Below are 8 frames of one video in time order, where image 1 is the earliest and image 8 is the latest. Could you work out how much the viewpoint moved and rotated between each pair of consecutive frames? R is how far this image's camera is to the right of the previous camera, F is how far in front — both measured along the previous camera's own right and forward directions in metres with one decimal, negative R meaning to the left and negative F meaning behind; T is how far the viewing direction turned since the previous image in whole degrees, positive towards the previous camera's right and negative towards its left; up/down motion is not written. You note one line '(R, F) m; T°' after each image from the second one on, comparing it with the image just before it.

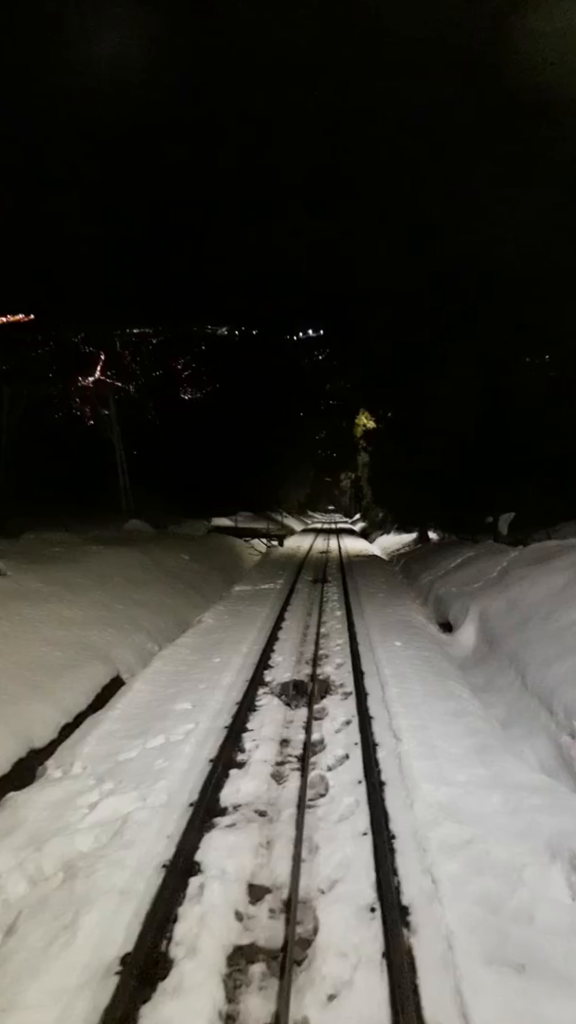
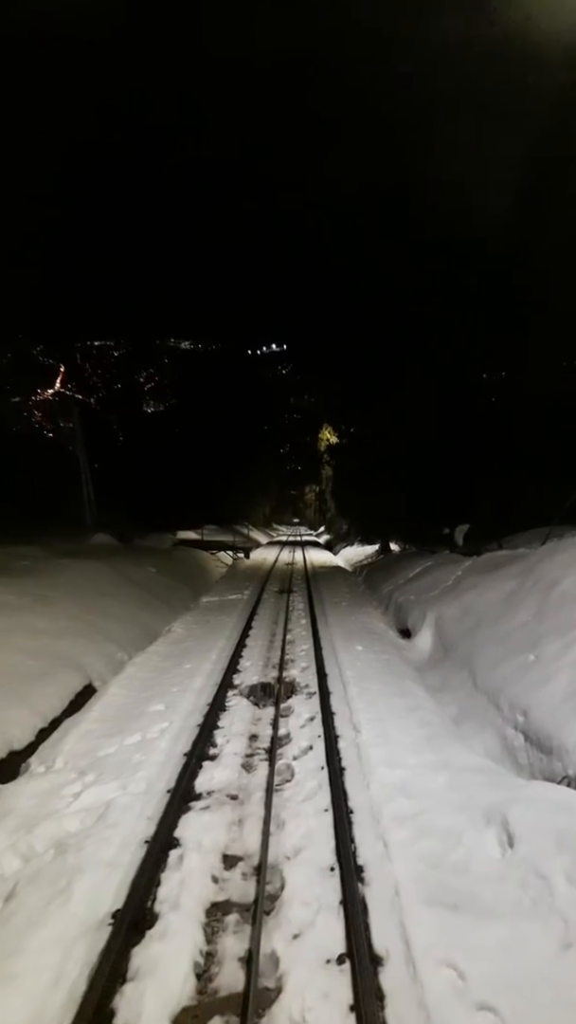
(0.0, -0.6) m; +3°
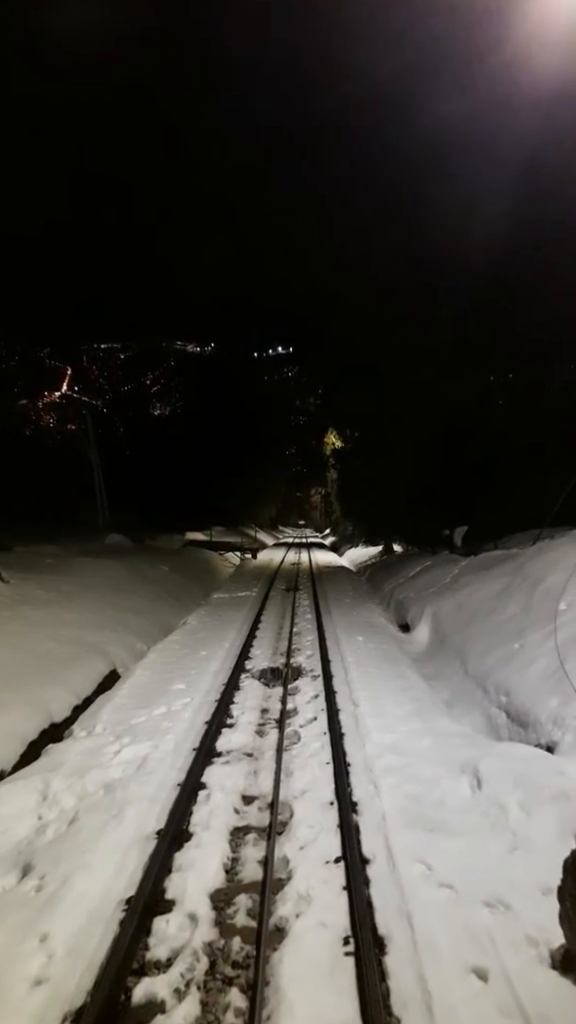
(0.0, -1.0) m; -1°
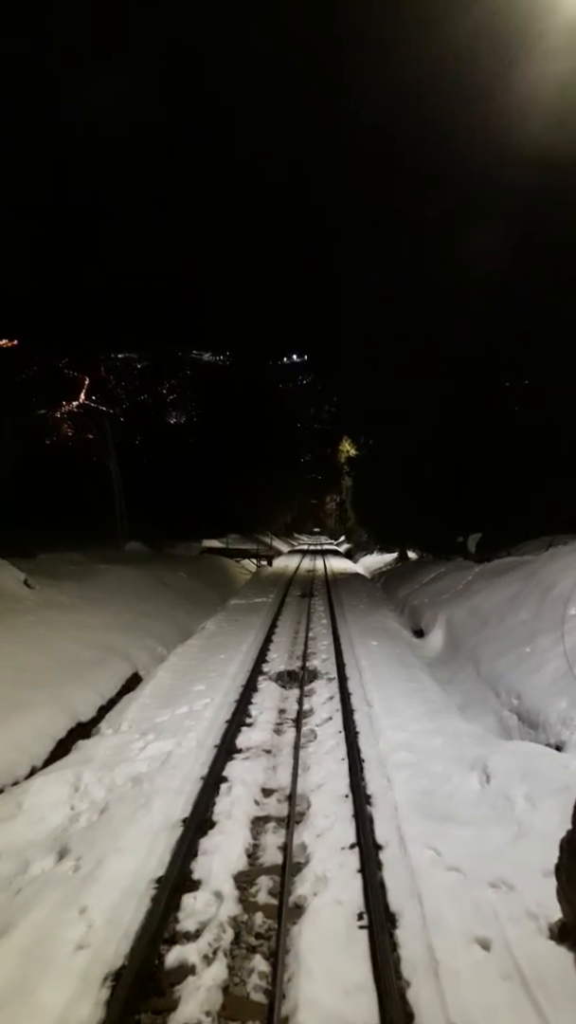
(0.0, -0.3) m; -1°
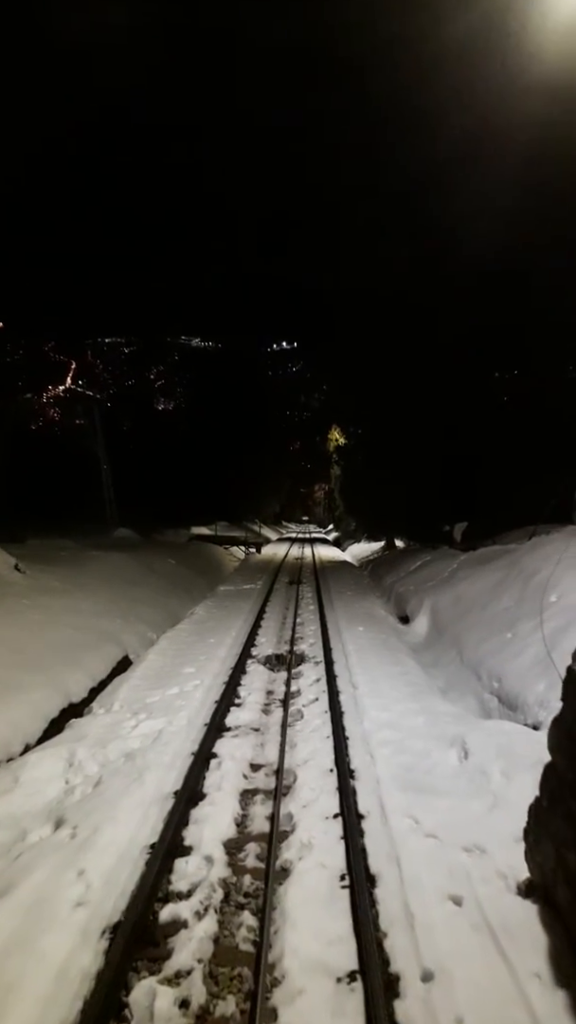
(0.0, -0.2) m; +1°
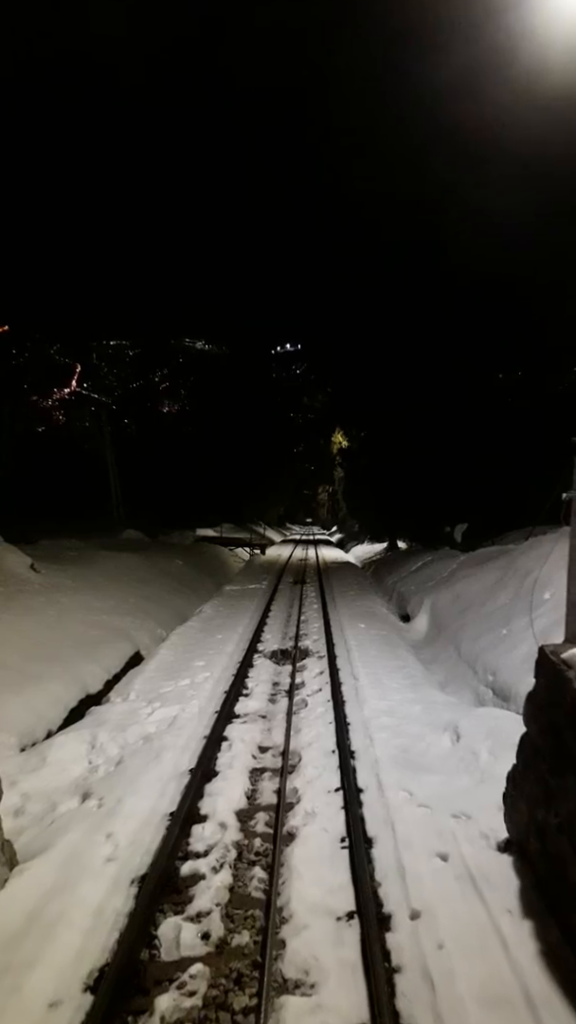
(0.0, -0.5) m; 0°
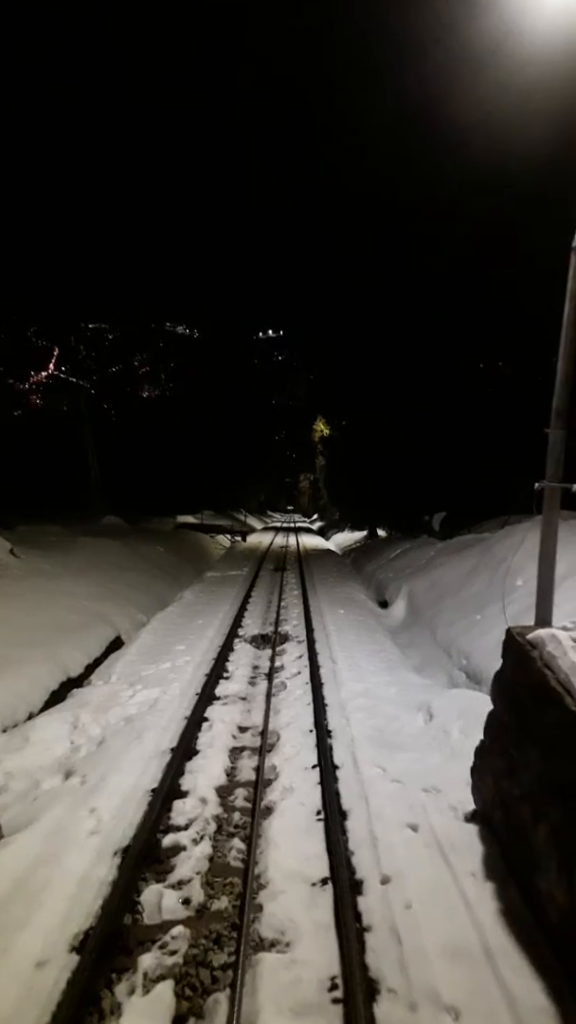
(0.0, -0.1) m; +2°
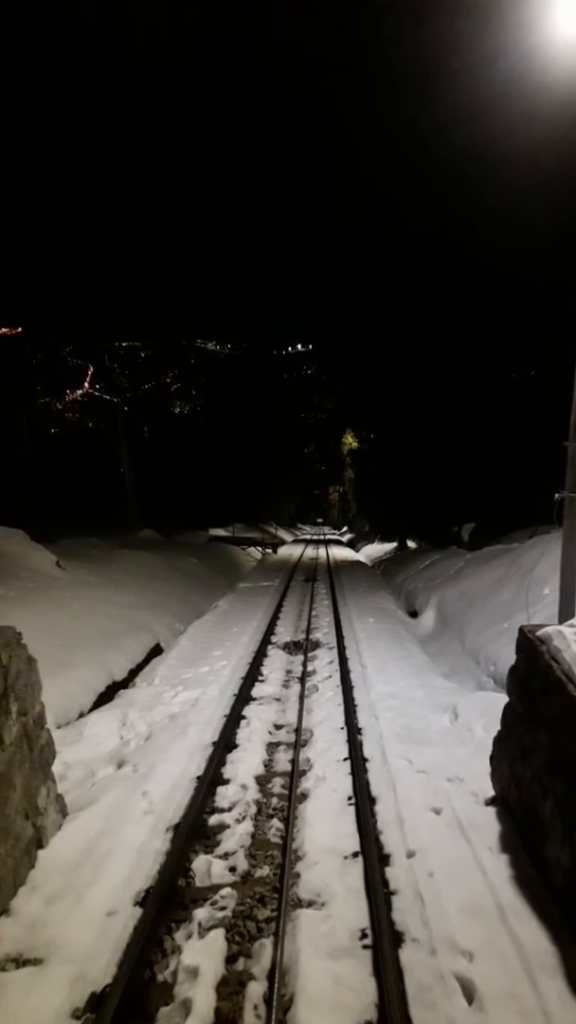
(0.0, -0.5) m; -3°
